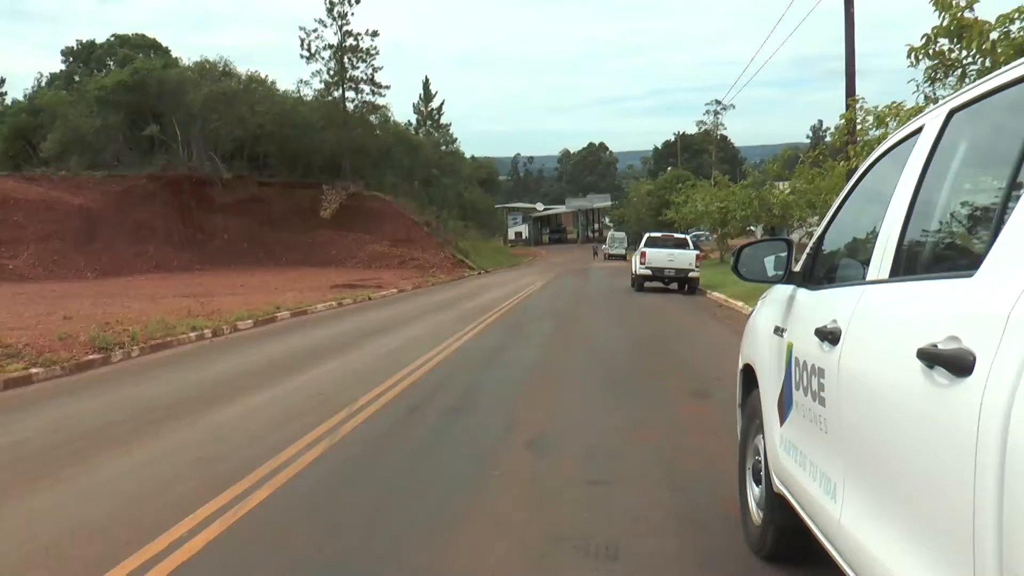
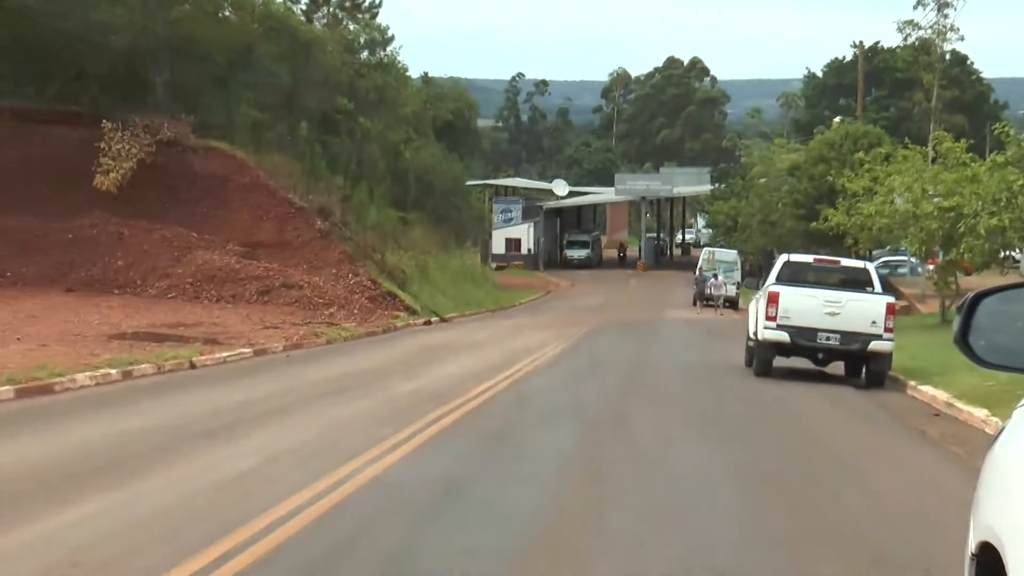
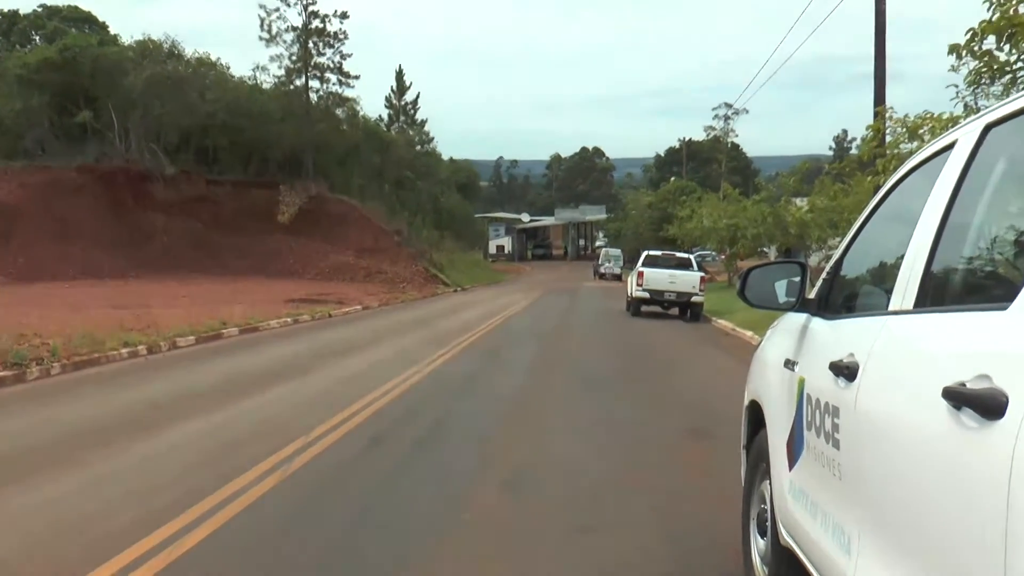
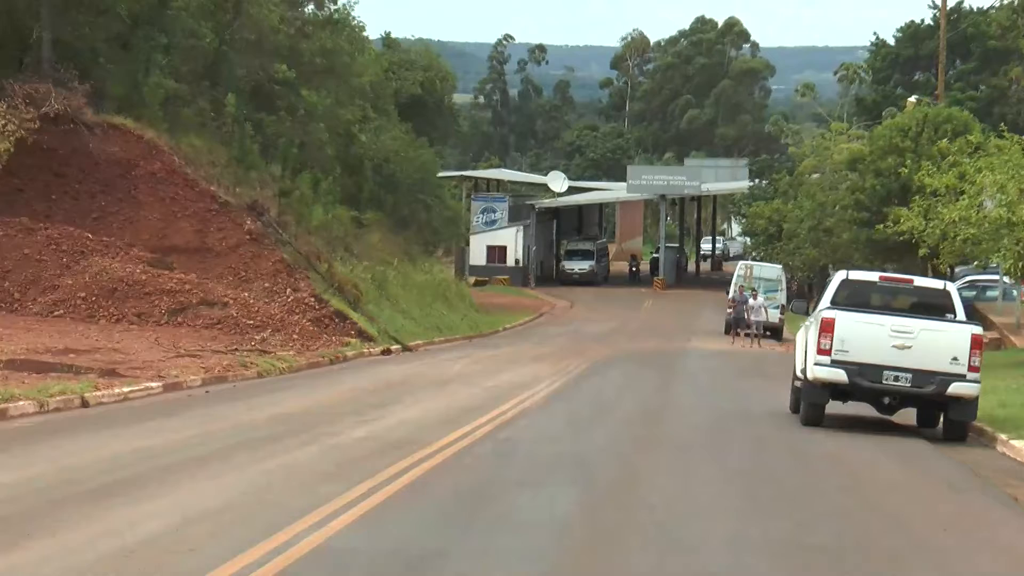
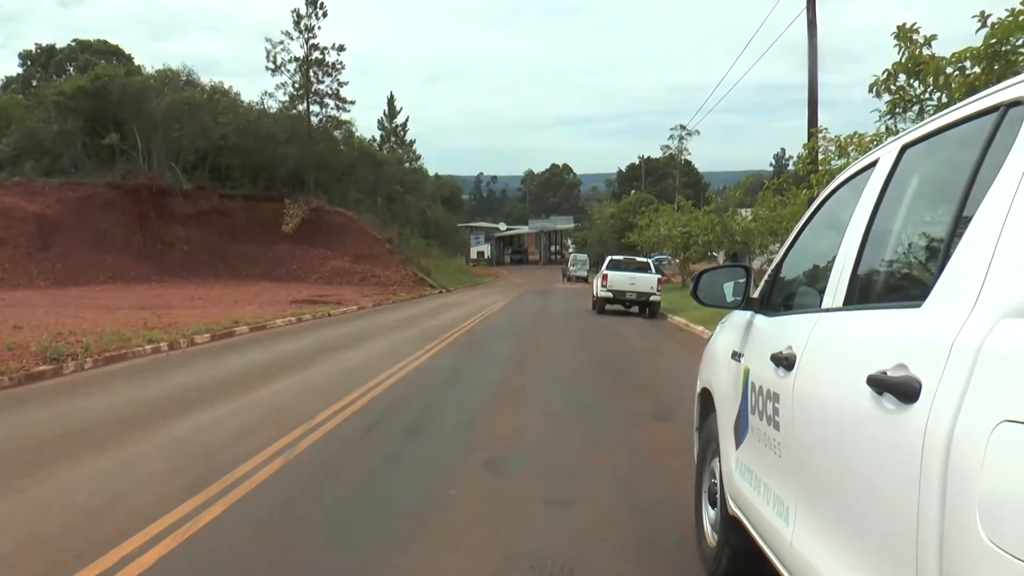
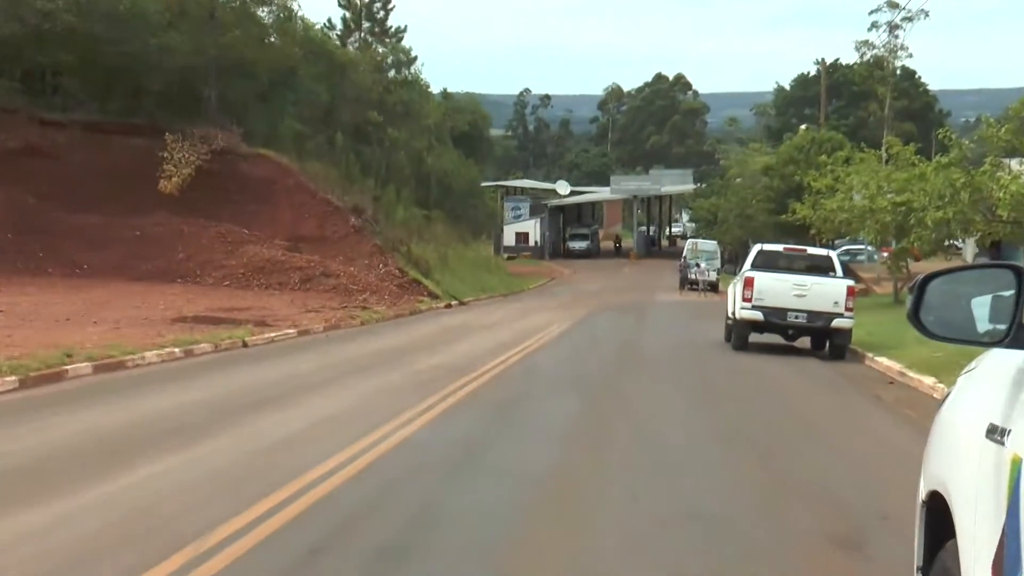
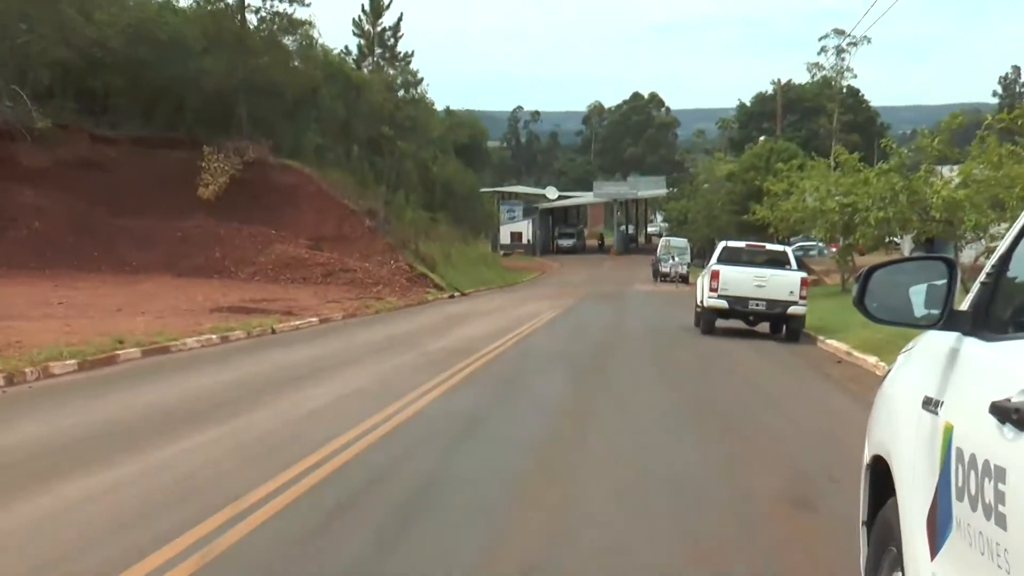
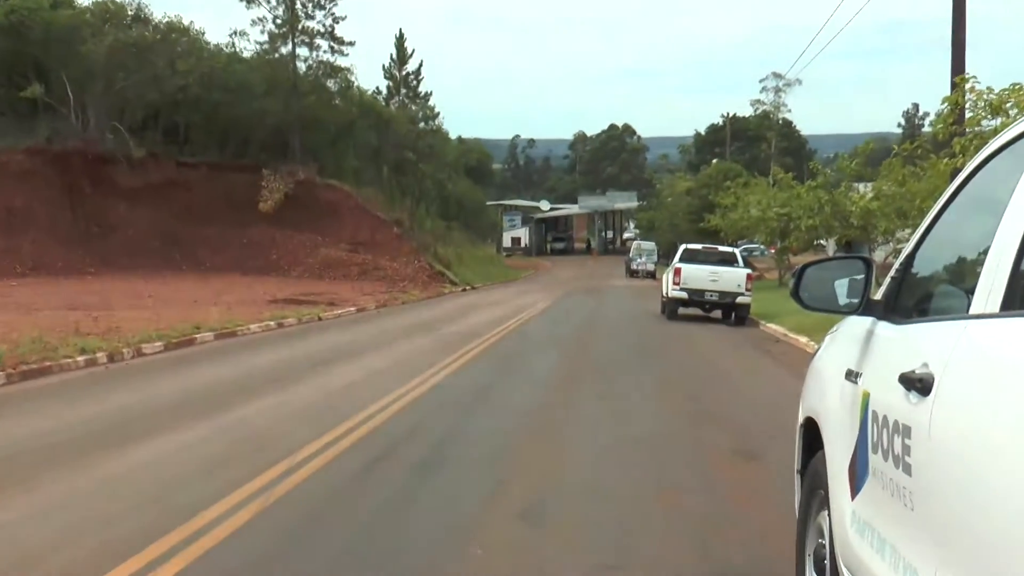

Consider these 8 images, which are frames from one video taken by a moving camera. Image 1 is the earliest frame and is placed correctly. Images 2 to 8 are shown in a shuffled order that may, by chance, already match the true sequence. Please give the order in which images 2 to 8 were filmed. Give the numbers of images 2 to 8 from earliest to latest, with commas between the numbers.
5, 3, 8, 7, 6, 2, 4
